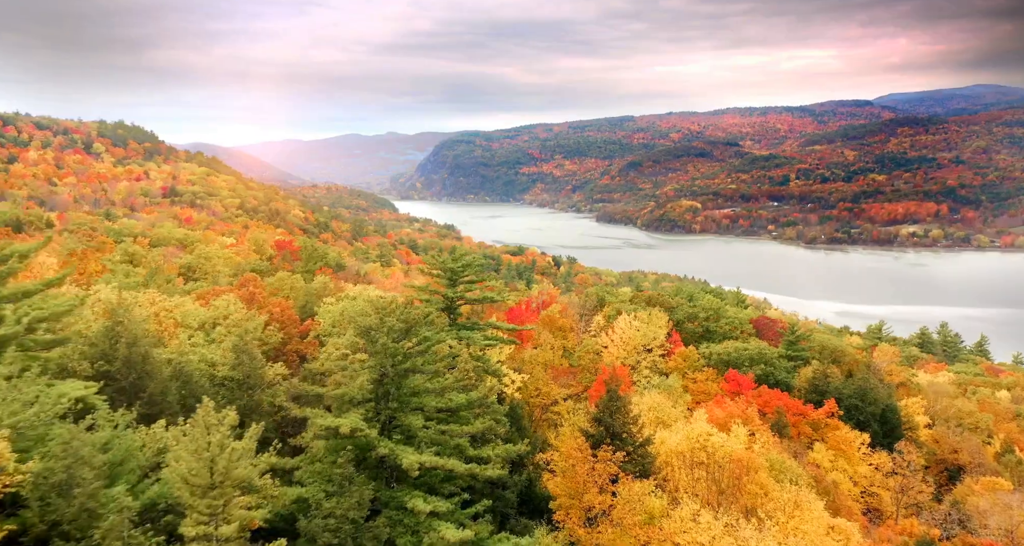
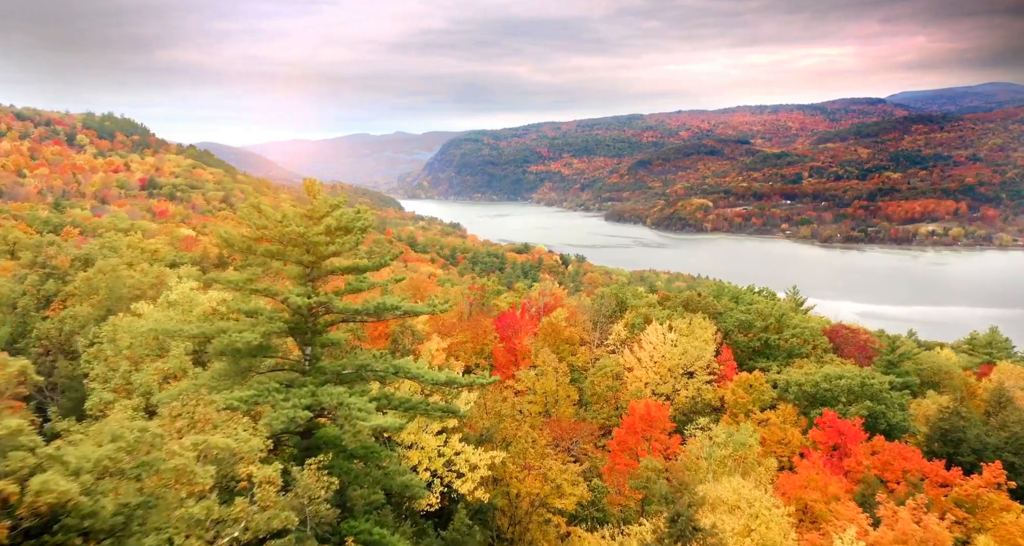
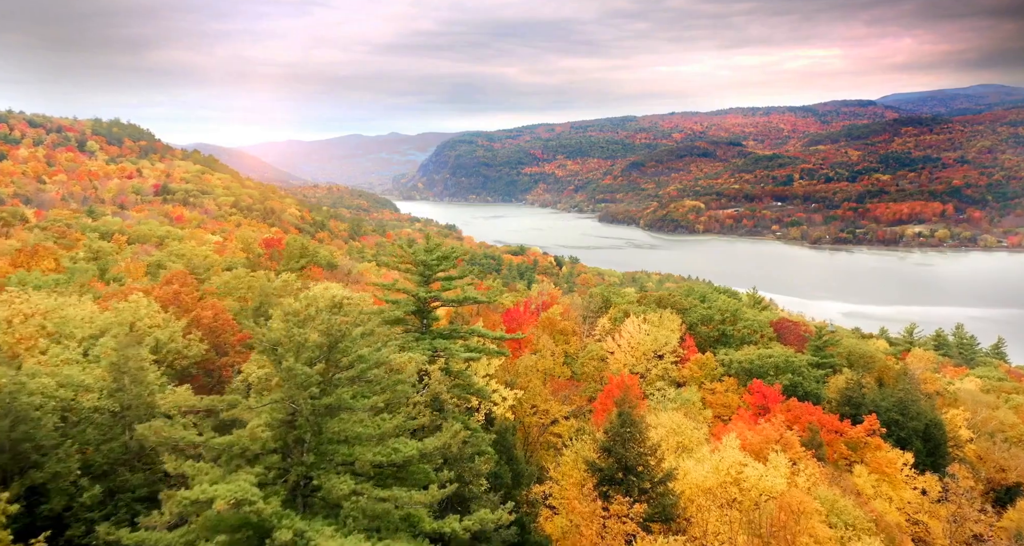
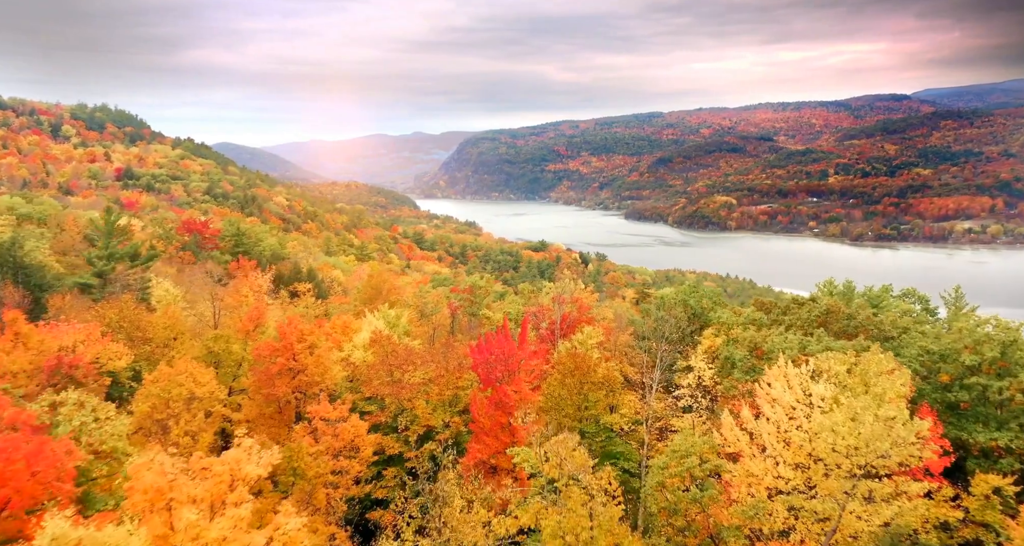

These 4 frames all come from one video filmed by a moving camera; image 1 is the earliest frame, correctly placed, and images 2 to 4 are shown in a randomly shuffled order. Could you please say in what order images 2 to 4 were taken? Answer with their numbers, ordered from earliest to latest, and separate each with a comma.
3, 2, 4
